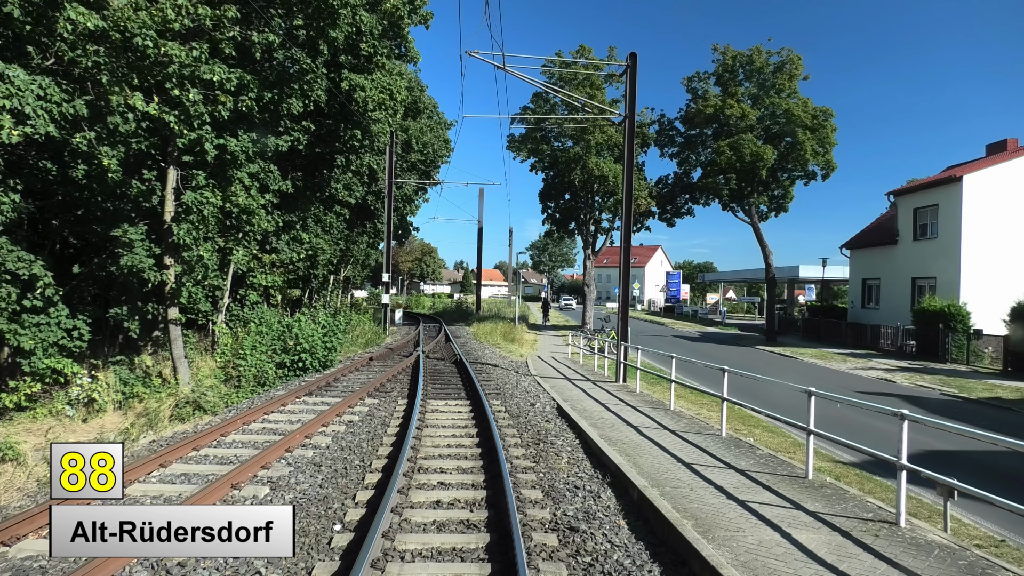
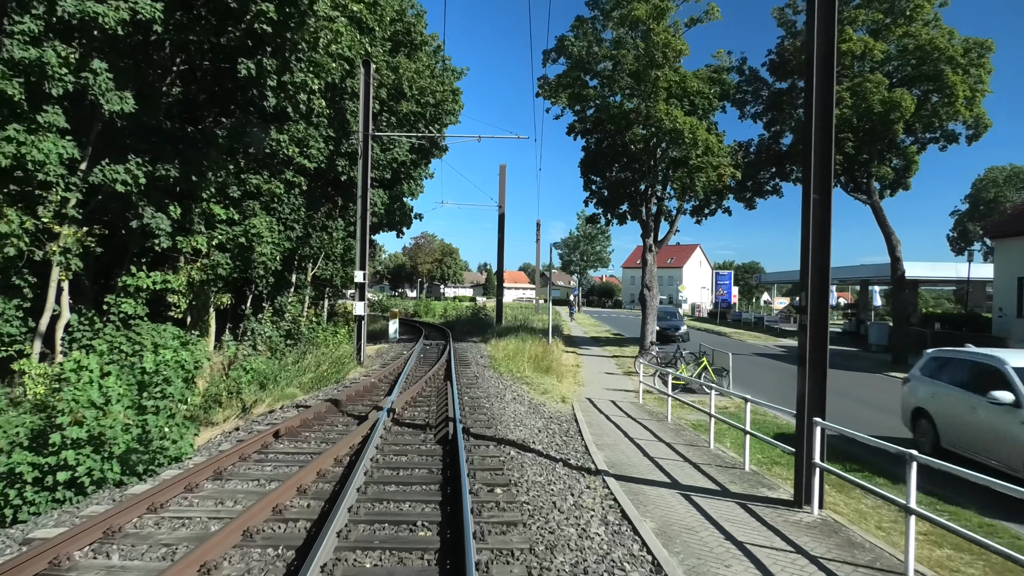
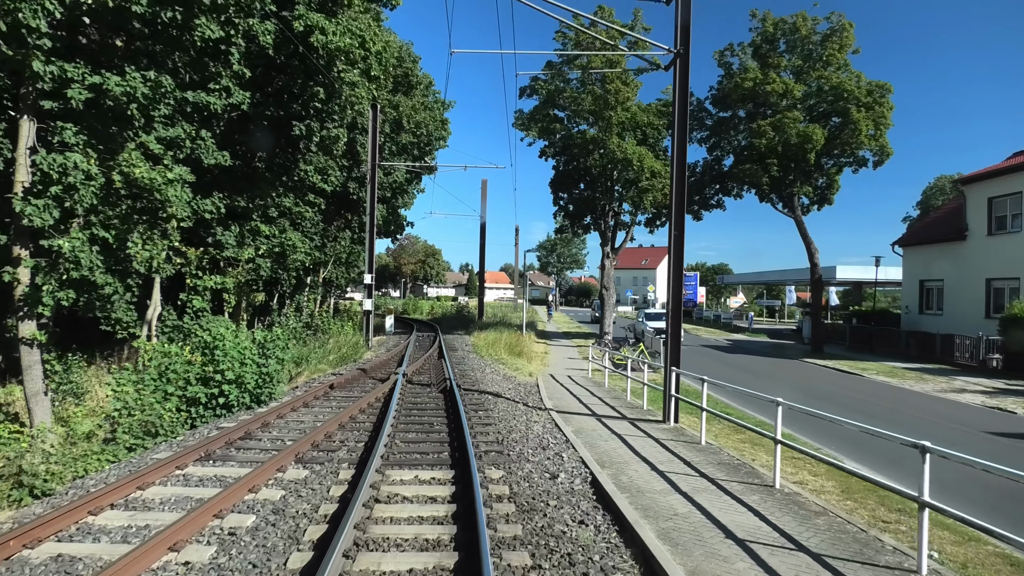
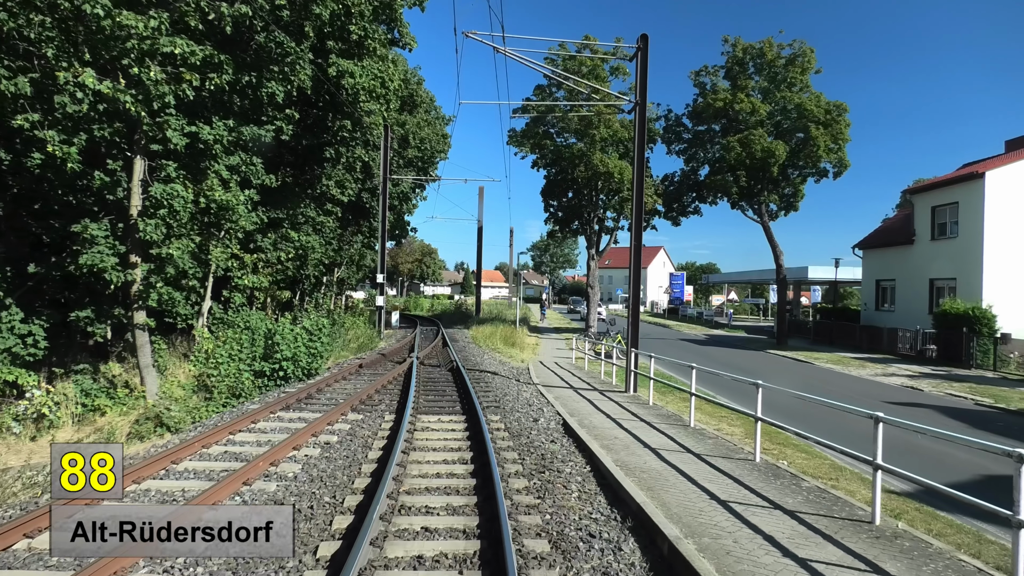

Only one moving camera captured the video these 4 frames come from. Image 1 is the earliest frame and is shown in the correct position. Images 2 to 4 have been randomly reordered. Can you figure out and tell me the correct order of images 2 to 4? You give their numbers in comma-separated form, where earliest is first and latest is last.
4, 3, 2
